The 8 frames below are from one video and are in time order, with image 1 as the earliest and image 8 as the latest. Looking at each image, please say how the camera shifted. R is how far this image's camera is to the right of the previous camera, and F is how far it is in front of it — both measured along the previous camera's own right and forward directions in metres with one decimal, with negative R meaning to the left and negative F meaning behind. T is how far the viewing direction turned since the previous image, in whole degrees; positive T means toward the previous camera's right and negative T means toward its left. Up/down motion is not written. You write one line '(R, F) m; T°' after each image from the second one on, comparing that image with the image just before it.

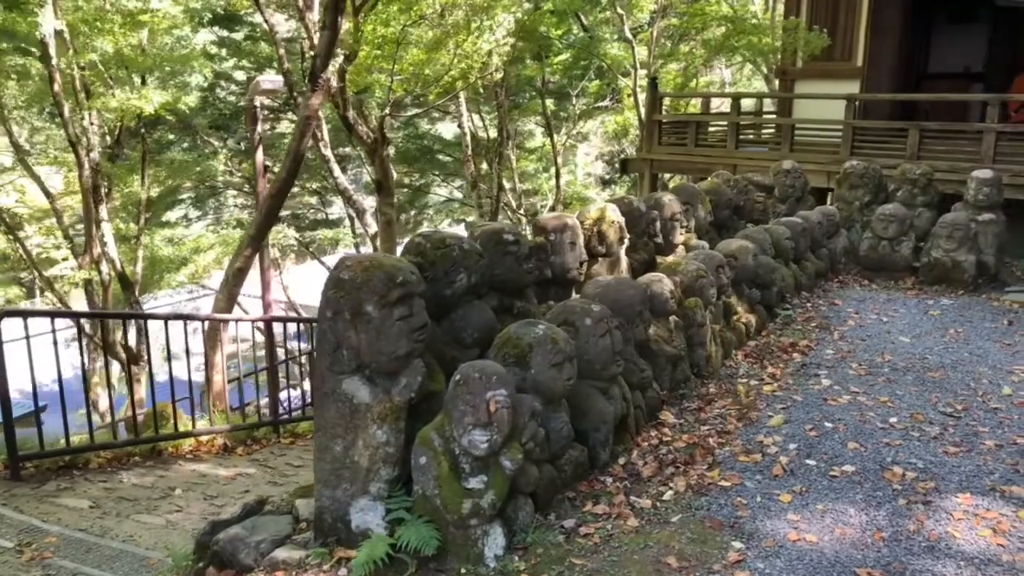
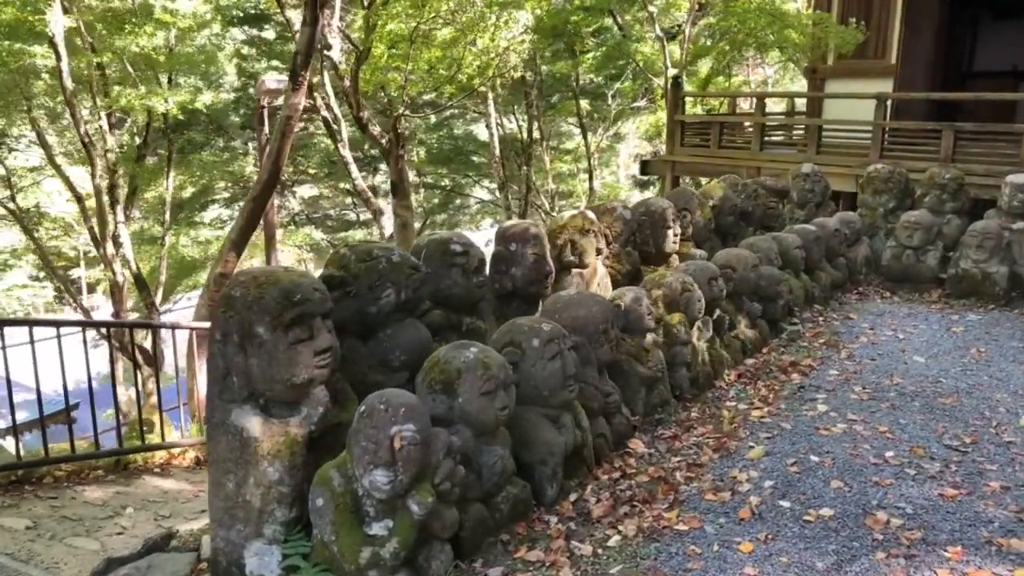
(+0.5, +0.4) m; -3°
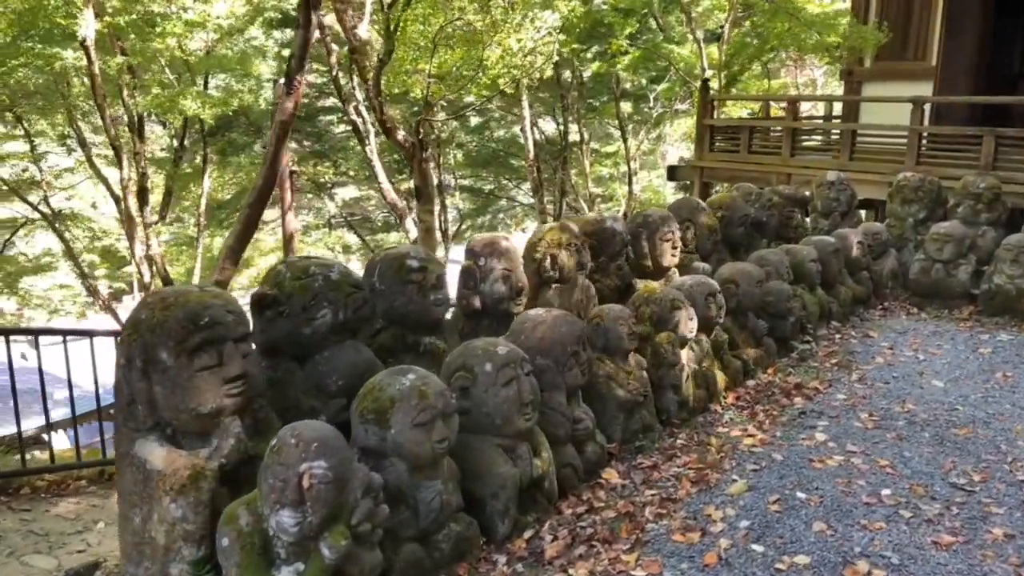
(+0.4, +0.3) m; -3°
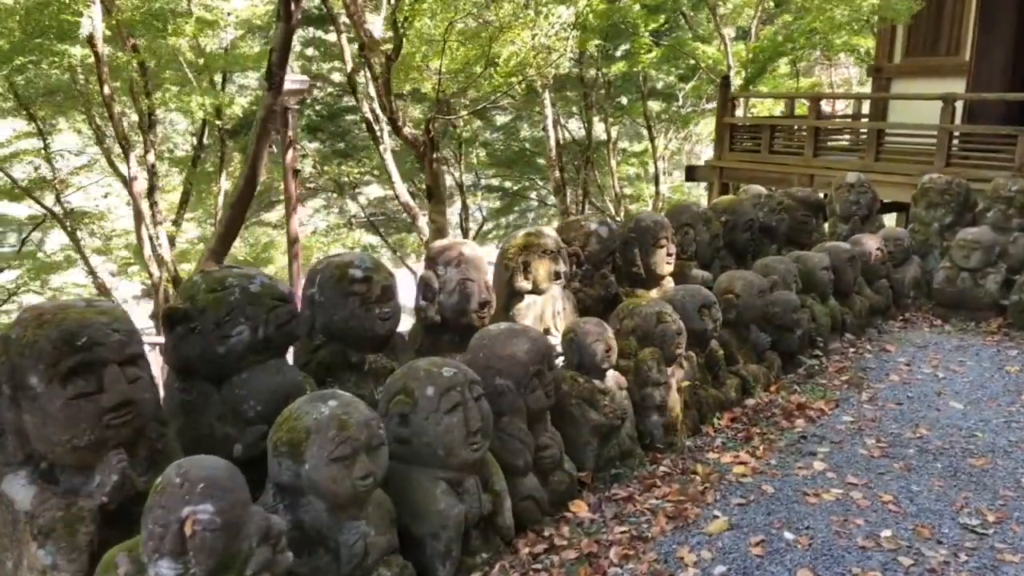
(+0.3, +0.4) m; -2°
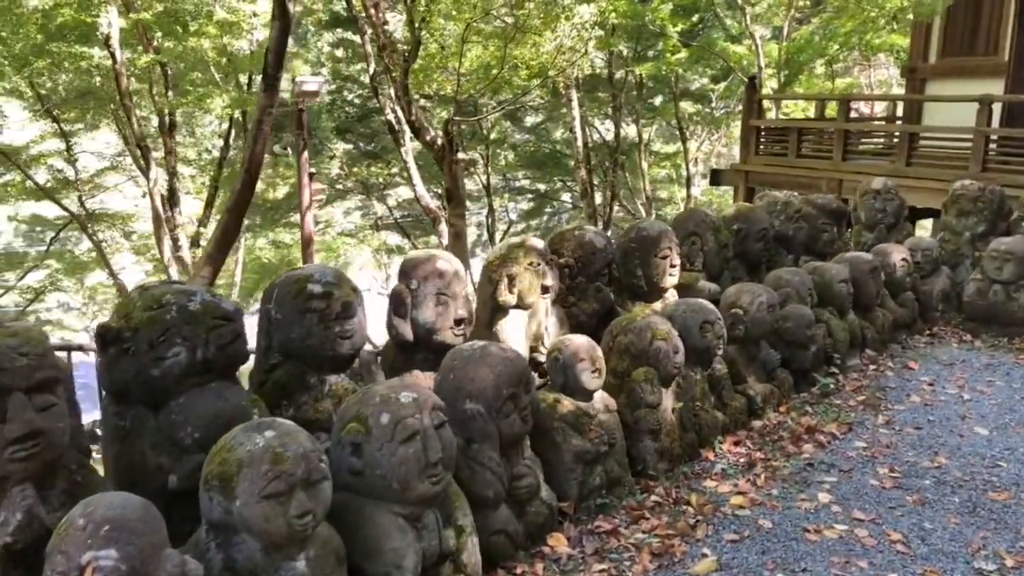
(+0.3, +0.3) m; -2°
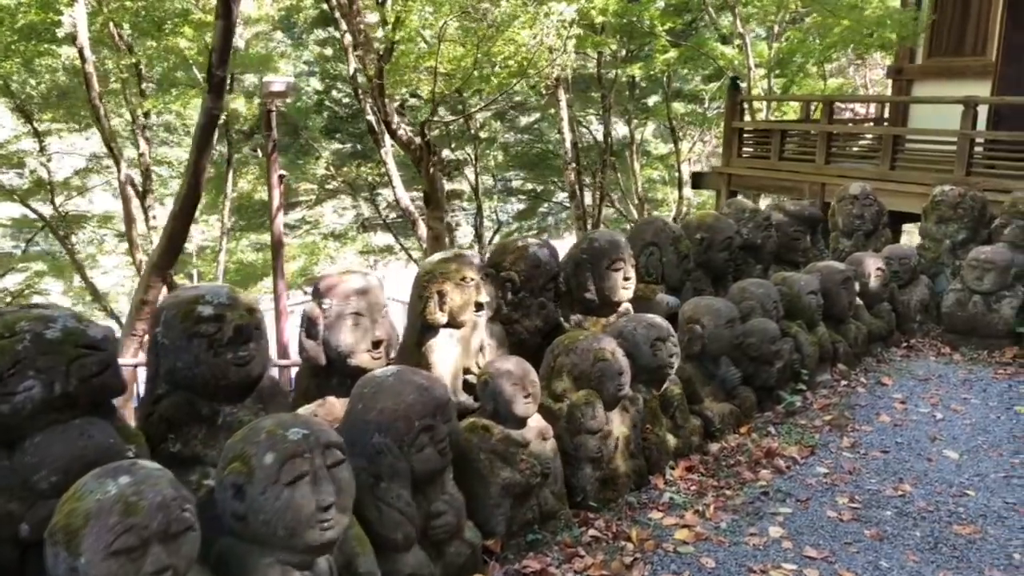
(+0.3, +0.3) m; 0°
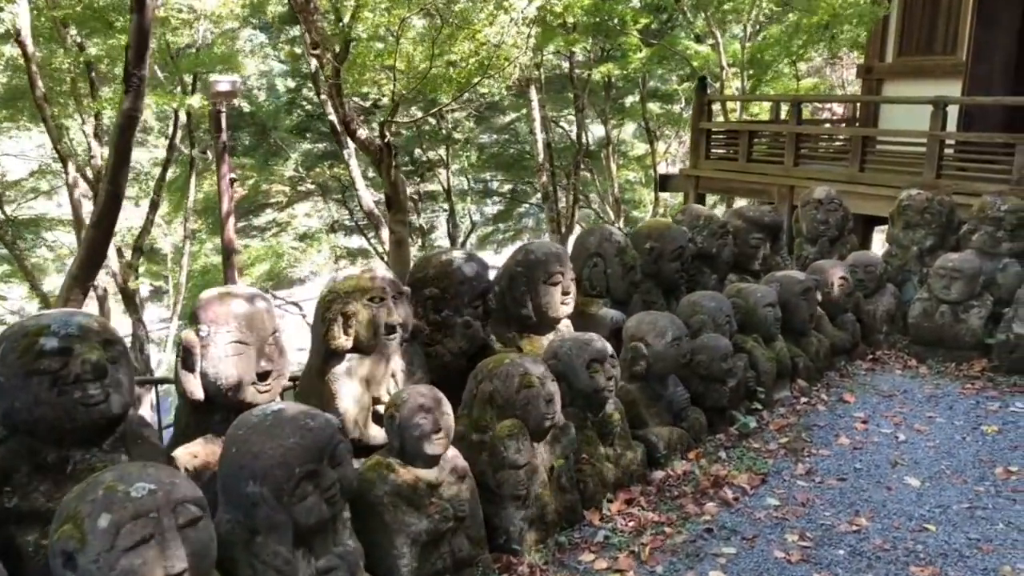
(+0.3, +0.4) m; +1°
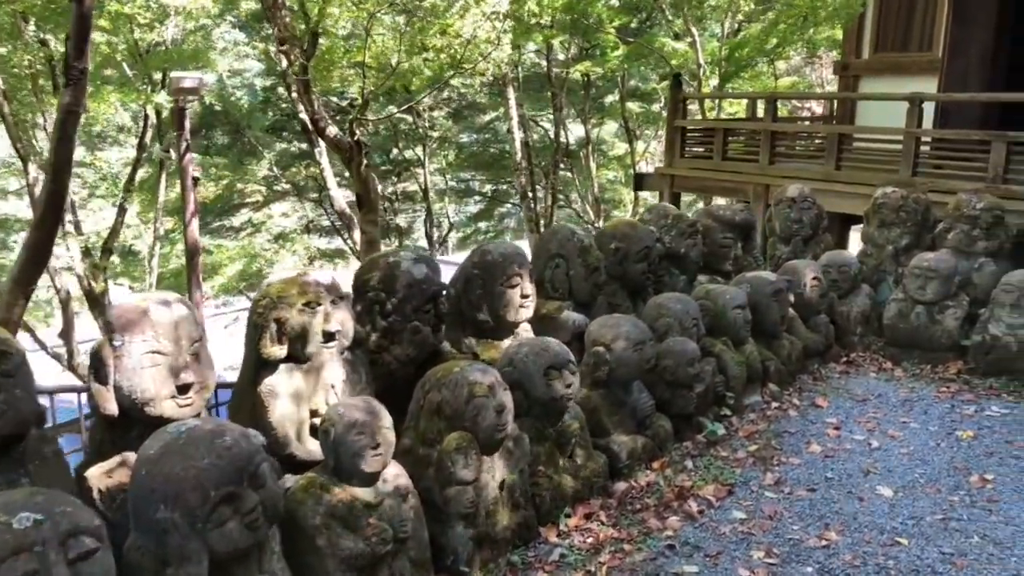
(+0.1, +0.2) m; +1°
